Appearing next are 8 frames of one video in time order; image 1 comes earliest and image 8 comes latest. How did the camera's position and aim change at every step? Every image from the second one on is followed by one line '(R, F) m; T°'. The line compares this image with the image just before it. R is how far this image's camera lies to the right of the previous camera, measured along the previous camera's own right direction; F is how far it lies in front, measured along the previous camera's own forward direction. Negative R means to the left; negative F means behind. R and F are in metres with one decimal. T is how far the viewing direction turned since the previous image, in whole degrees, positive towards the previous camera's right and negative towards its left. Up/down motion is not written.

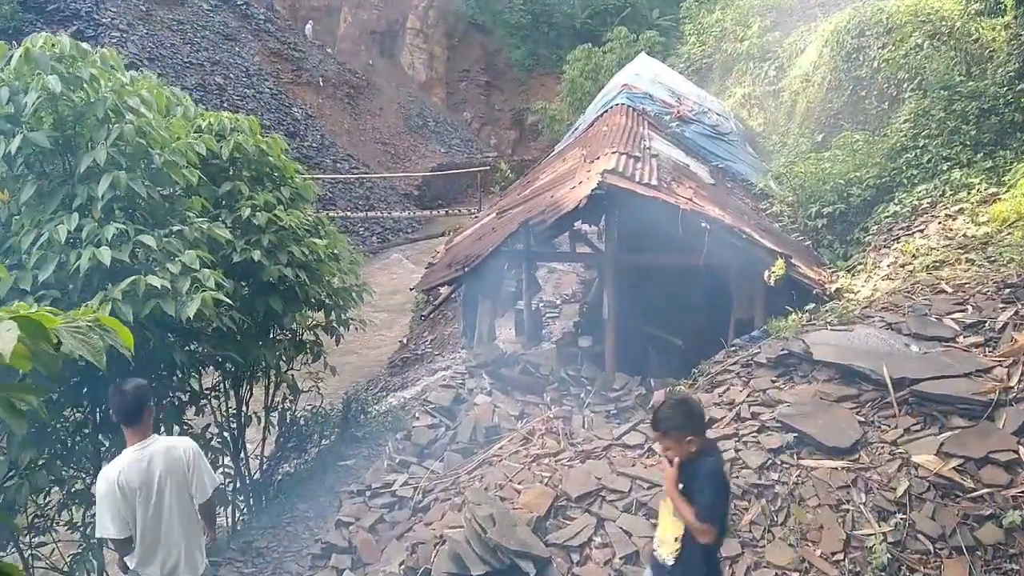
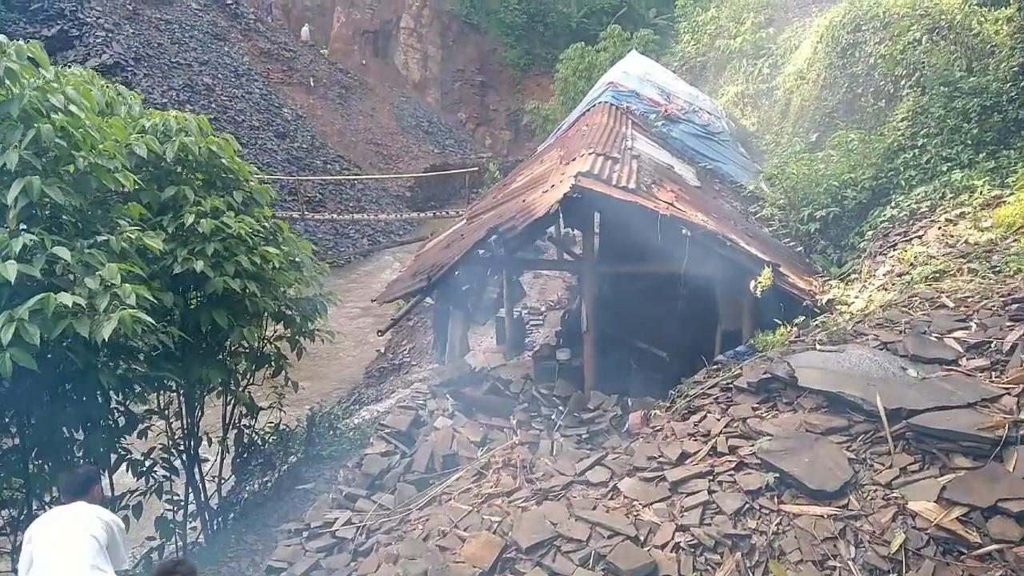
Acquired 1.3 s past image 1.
(+0.3, +0.5) m; 0°
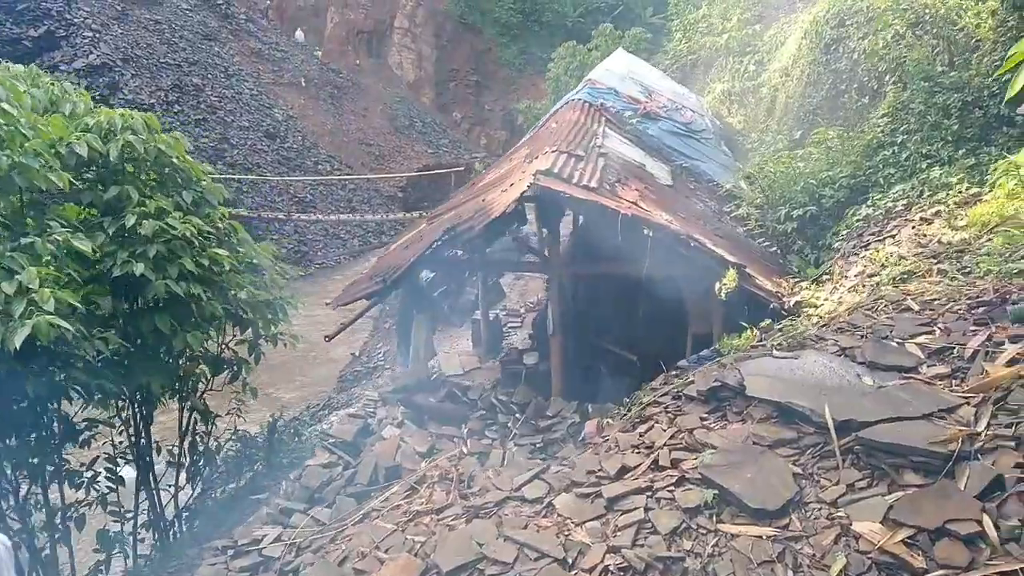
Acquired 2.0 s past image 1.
(+0.3, +0.2) m; 0°
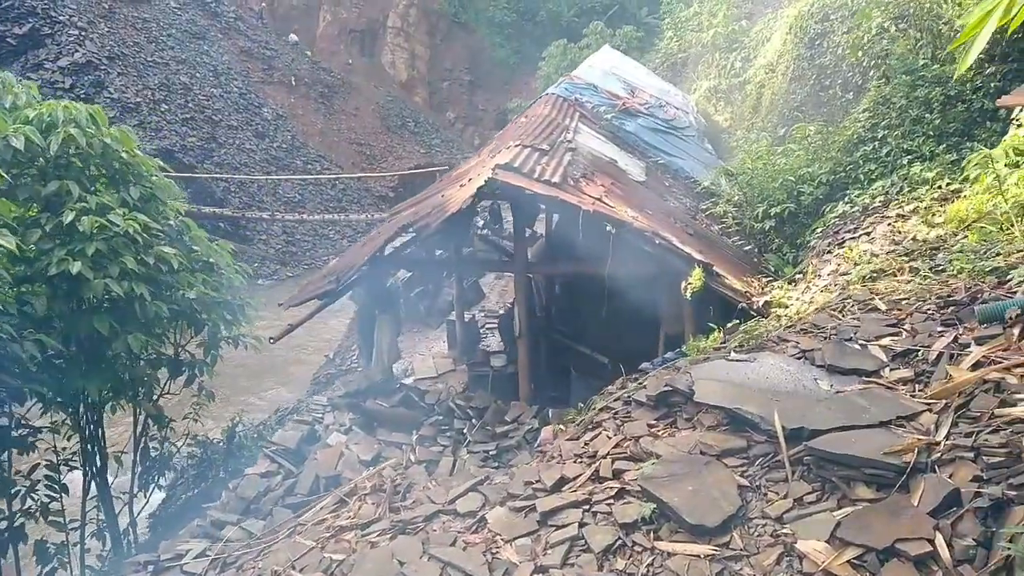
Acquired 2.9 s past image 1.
(+0.3, +0.3) m; 0°
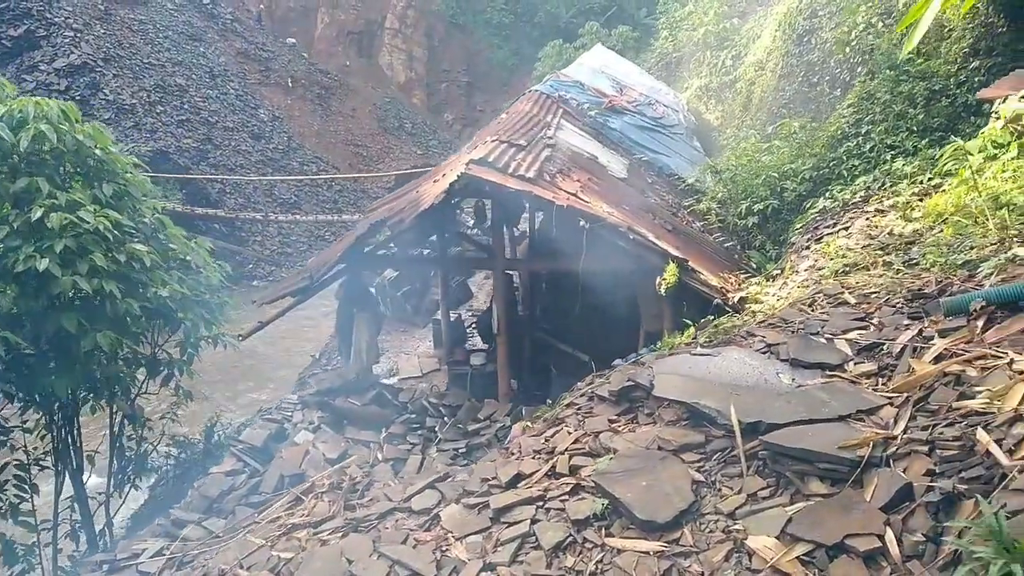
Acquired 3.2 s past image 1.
(+0.2, +0.1) m; 0°
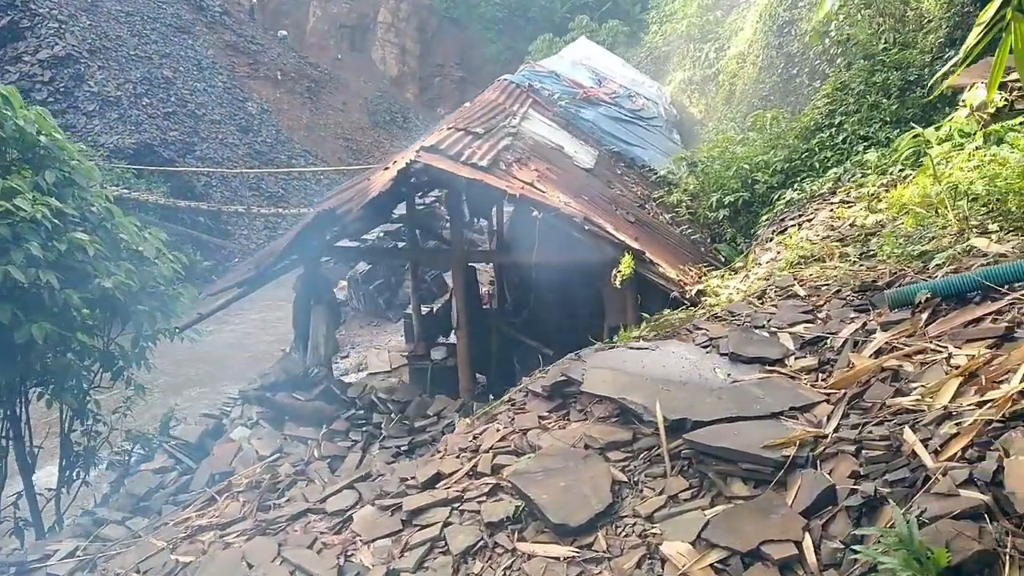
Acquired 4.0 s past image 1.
(+0.3, +0.2) m; 0°
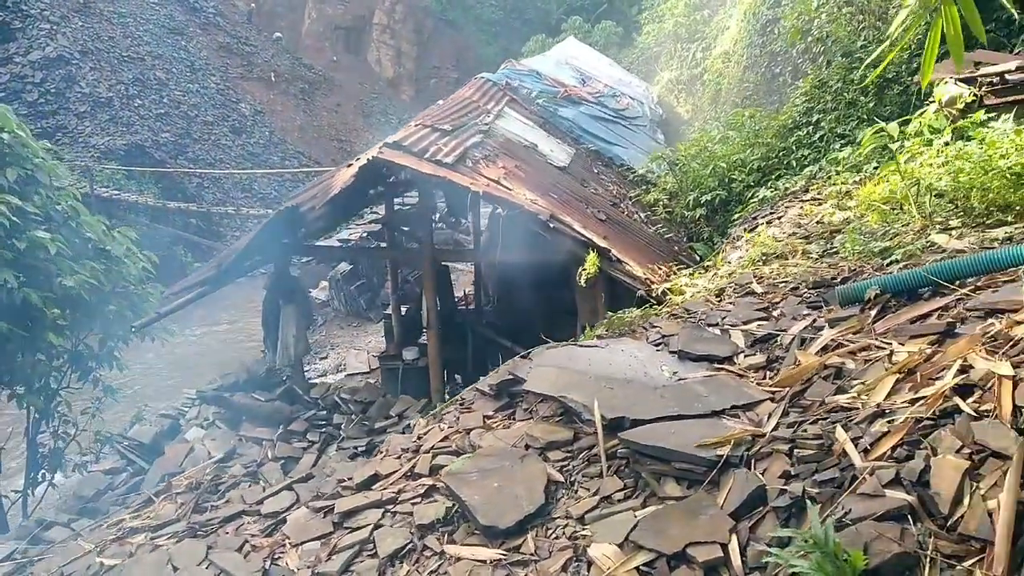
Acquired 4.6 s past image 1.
(+0.2, +0.1) m; 0°
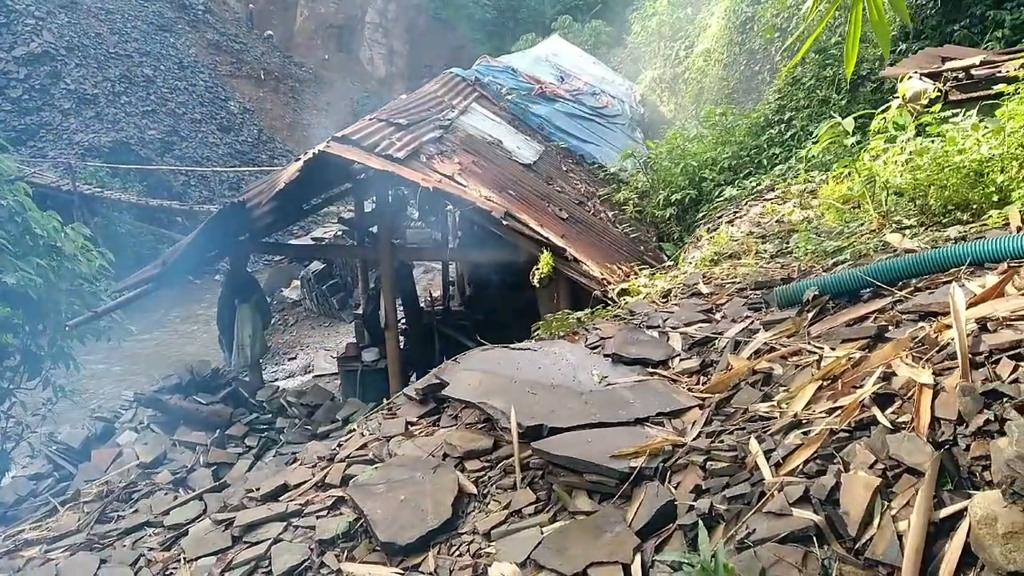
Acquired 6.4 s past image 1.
(+0.3, +0.2) m; 0°
